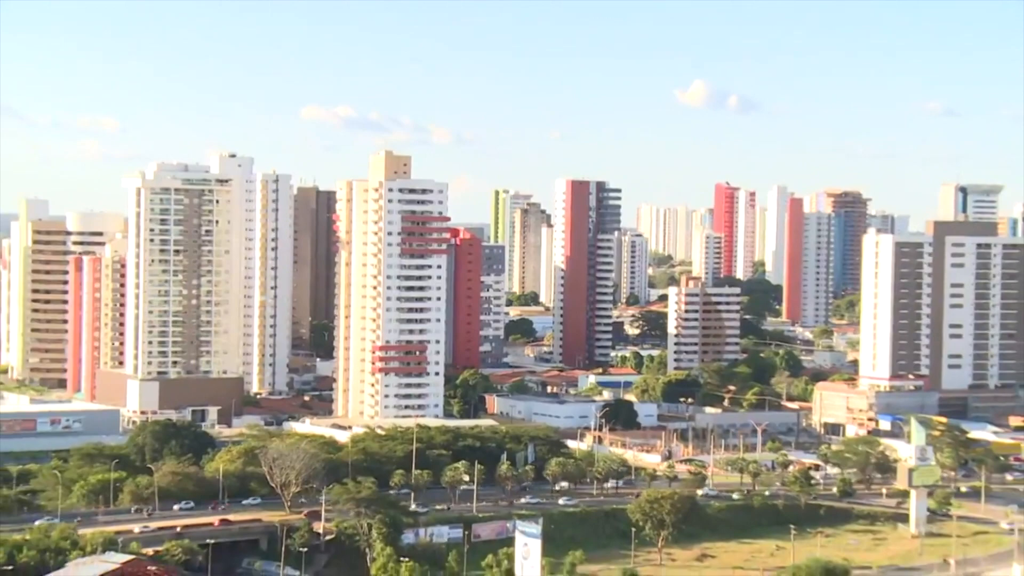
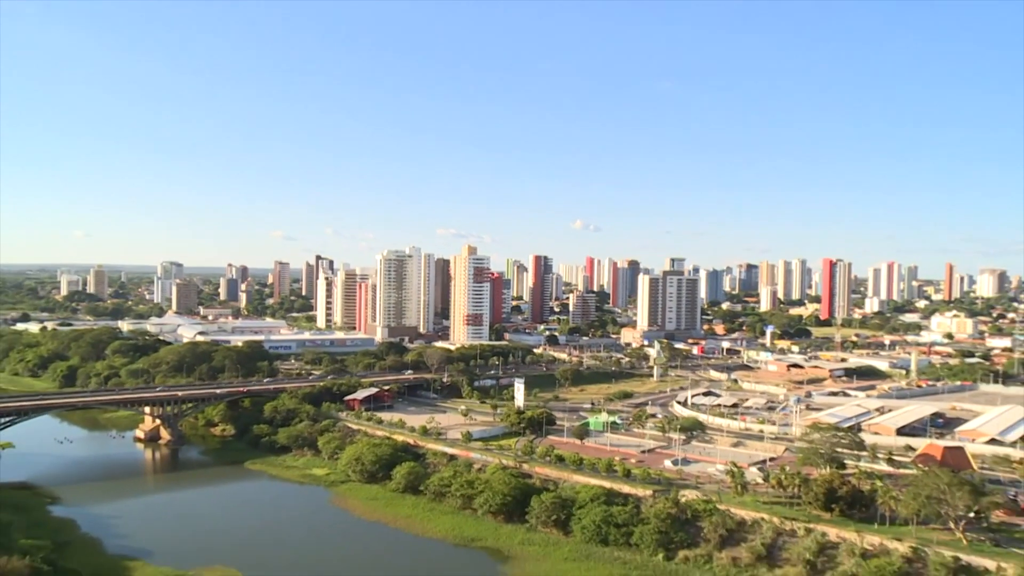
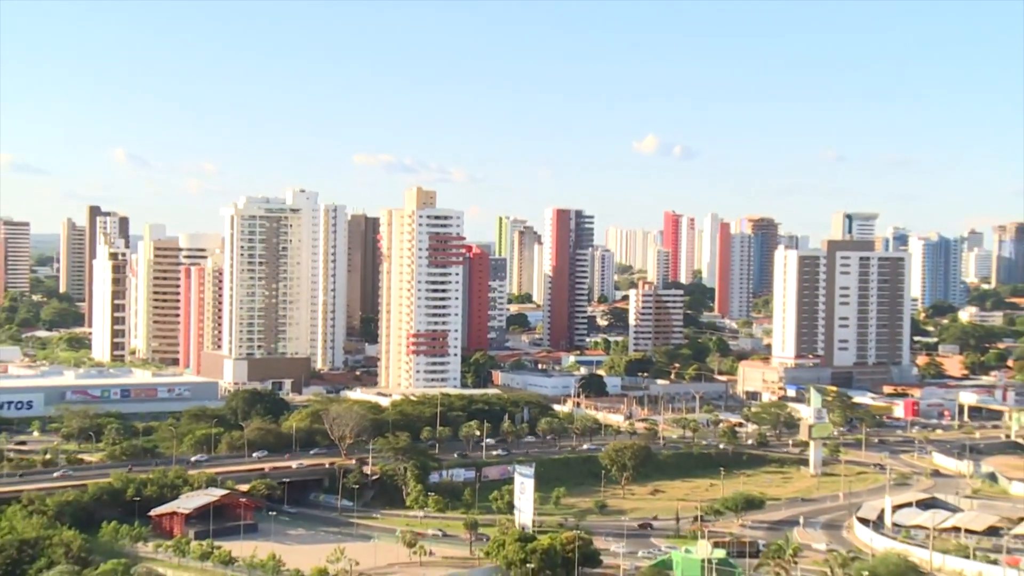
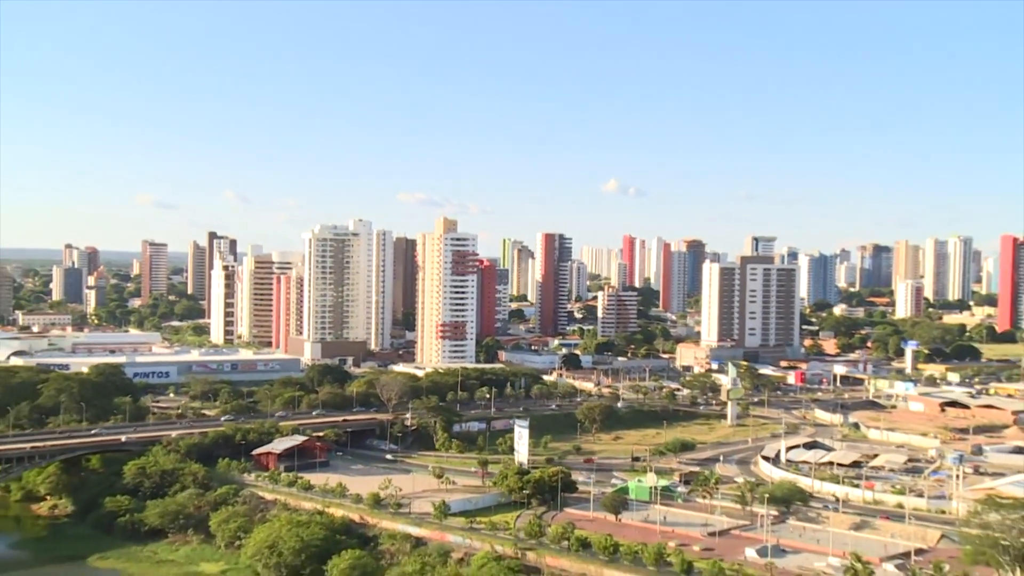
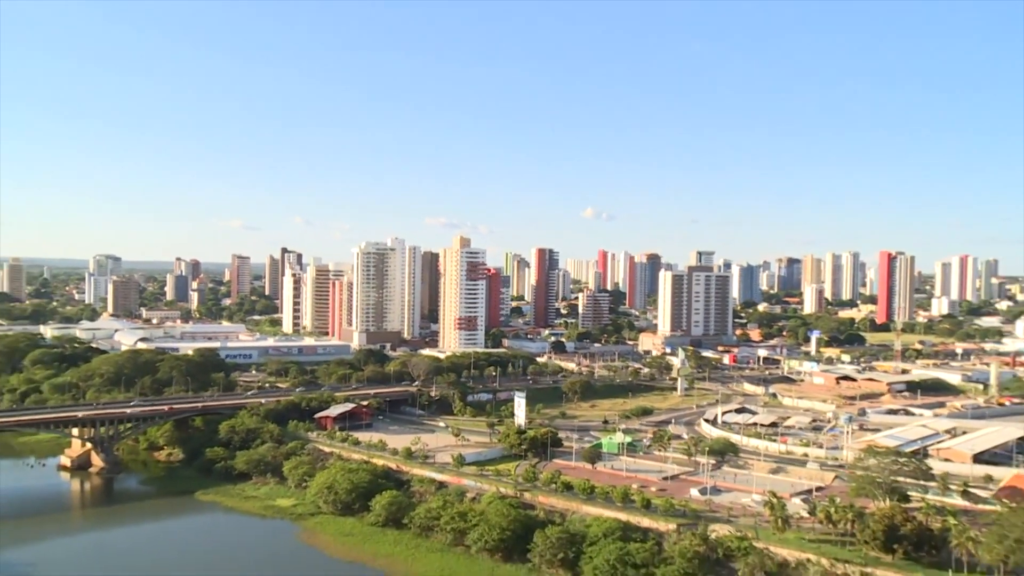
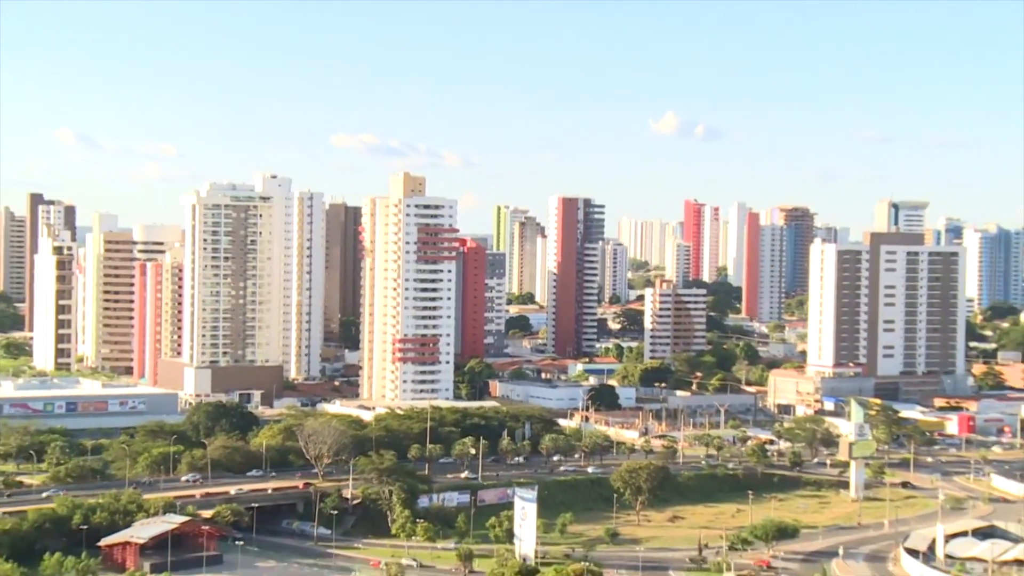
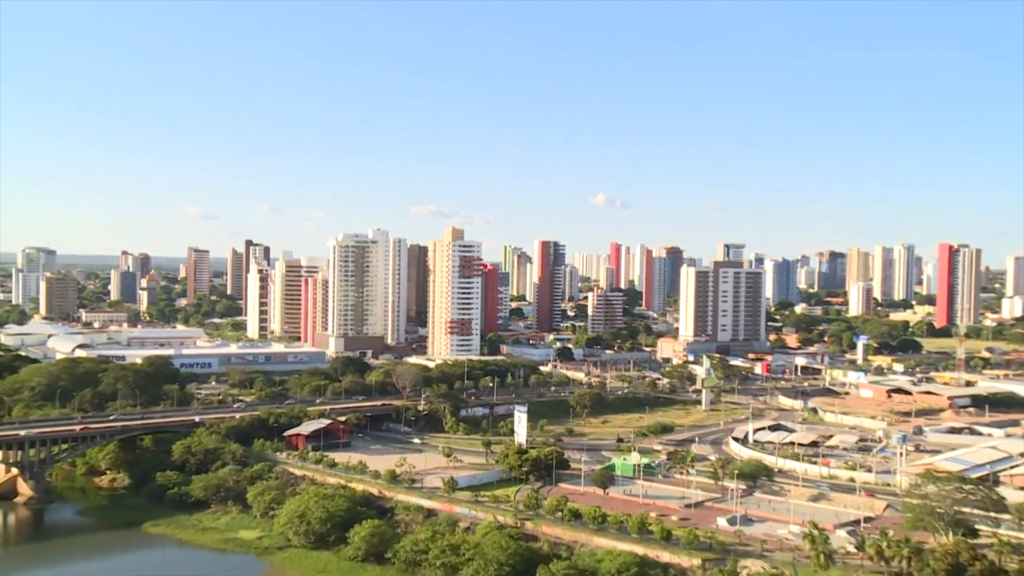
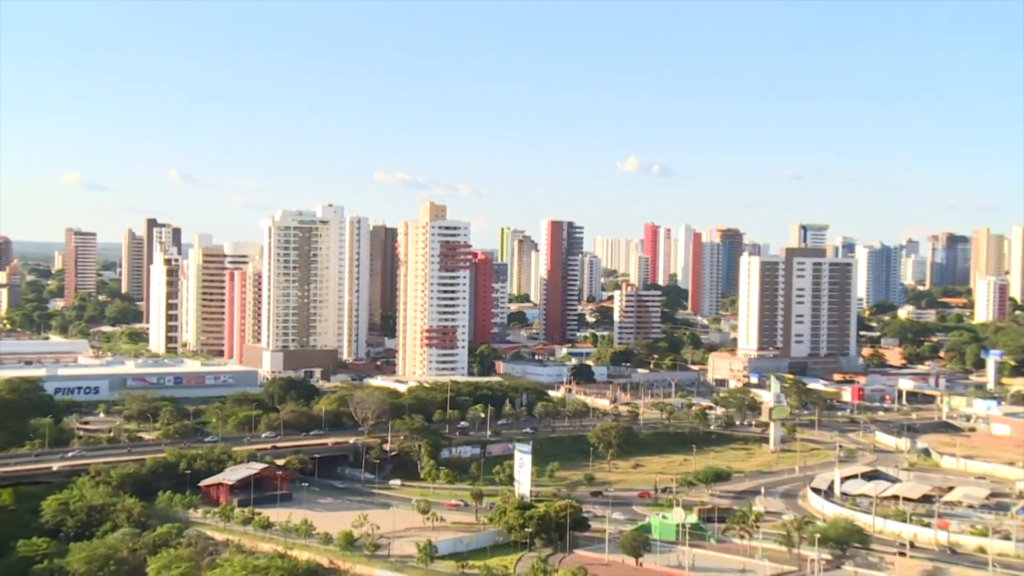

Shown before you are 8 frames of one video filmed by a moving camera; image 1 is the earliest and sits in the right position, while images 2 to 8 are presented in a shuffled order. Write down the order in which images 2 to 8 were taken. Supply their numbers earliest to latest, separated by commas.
6, 3, 8, 4, 7, 5, 2
